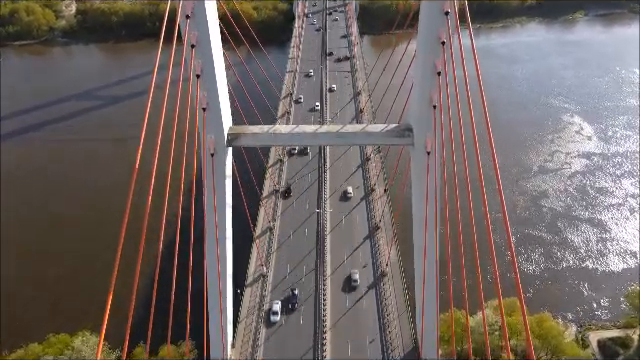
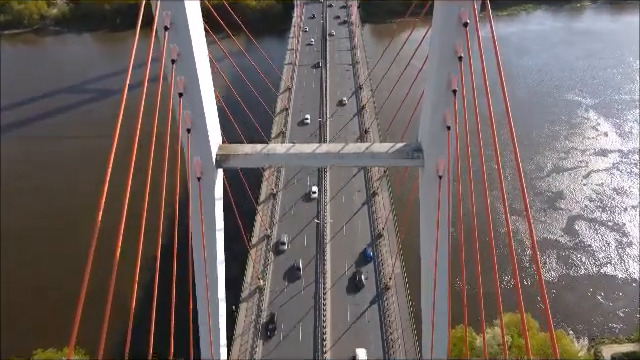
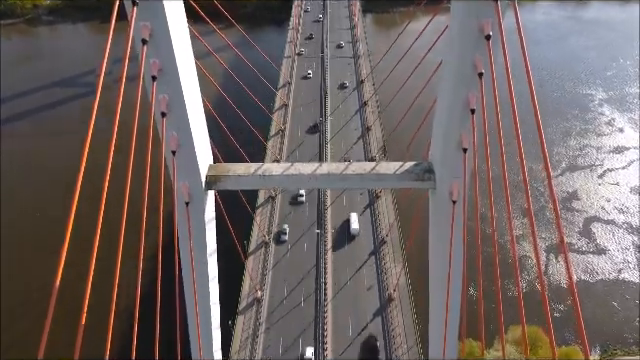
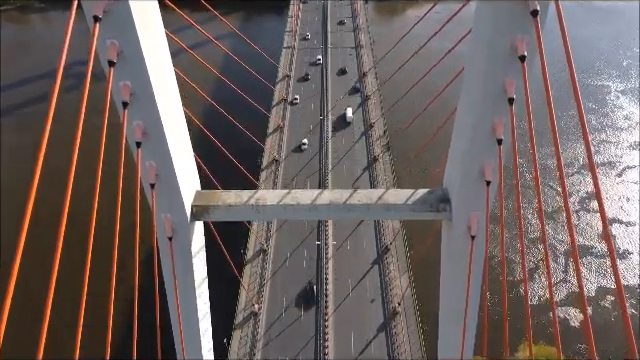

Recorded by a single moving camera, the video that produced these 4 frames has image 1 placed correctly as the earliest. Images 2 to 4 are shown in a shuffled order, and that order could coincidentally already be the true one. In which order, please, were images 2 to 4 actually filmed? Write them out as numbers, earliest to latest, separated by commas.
2, 3, 4
